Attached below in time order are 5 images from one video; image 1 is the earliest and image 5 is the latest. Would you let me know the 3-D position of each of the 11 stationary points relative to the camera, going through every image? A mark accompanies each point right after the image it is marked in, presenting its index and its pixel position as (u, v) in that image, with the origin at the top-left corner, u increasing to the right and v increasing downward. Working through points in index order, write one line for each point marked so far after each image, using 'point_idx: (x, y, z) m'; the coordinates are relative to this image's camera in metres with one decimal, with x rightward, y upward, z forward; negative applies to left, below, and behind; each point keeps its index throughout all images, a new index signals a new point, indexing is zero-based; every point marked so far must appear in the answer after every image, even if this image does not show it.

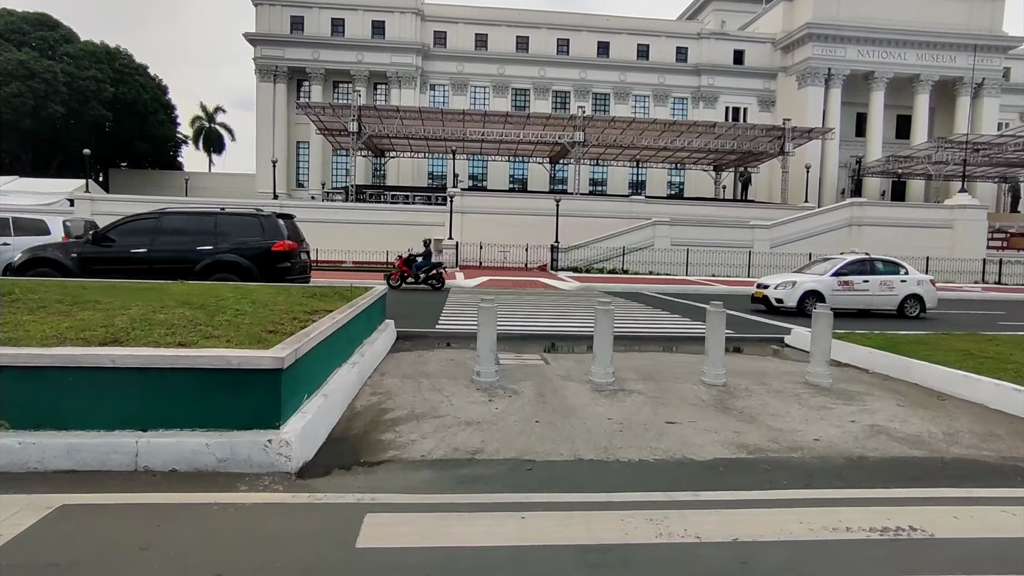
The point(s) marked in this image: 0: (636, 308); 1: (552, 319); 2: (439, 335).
0: (+3.9, -0.6, +18.1) m
1: (+0.9, -0.8, +13.3) m
2: (-1.3, -0.9, +10.4) m
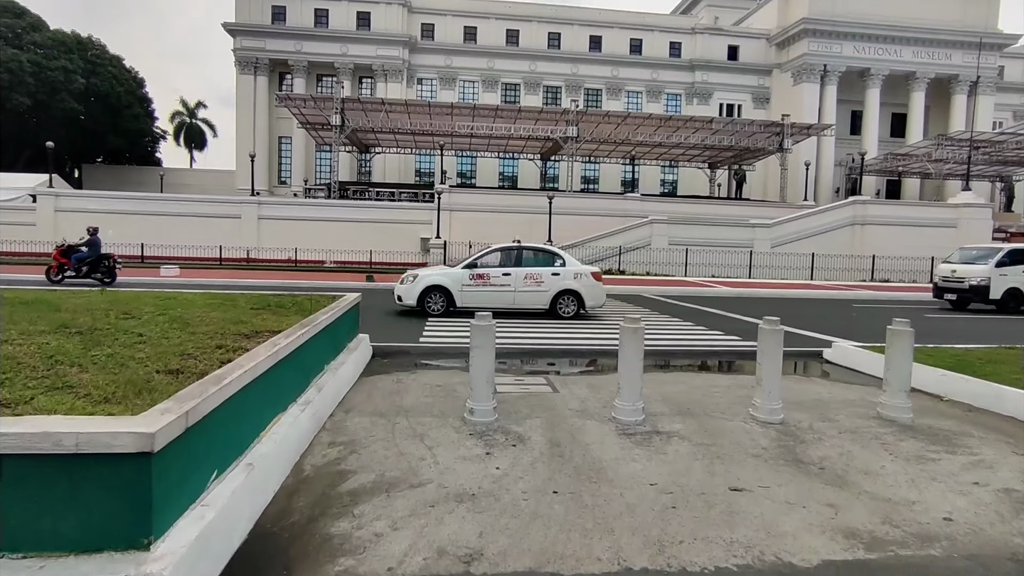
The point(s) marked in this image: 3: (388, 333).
0: (+3.7, -0.7, +16.6) m
1: (+0.8, -0.9, +11.7) m
2: (-1.4, -1.0, +8.9) m
3: (-2.3, -0.9, +10.7) m
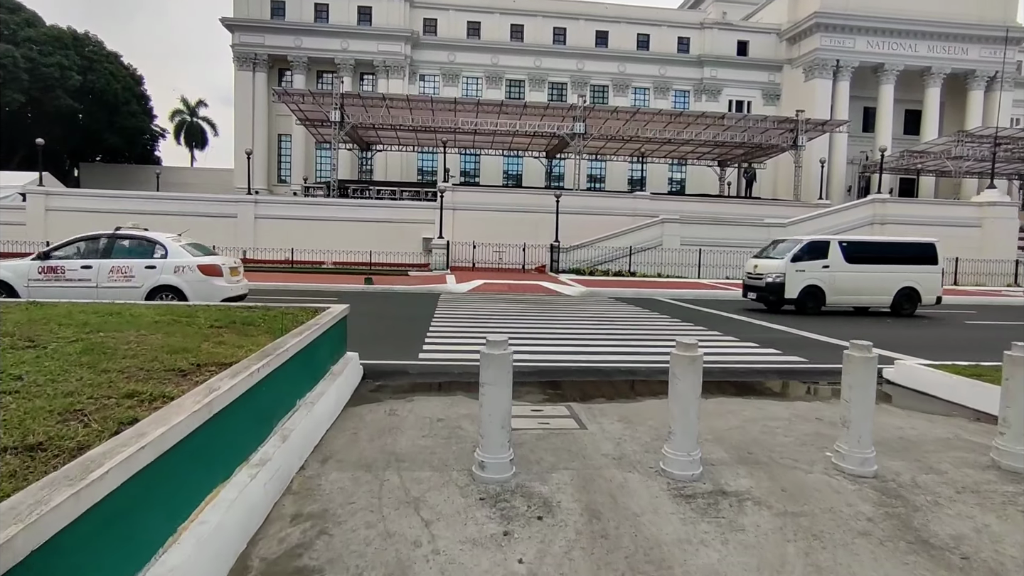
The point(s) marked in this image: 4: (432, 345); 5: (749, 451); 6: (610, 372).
0: (+3.9, -0.8, +15.4) m
1: (+1.0, -1.0, +10.5) m
2: (-1.2, -1.1, +7.6) m
3: (-2.1, -1.0, +9.5) m
4: (-1.4, -1.0, +10.1) m
5: (+2.0, -1.4, +4.9) m
6: (+1.4, -1.2, +8.1) m
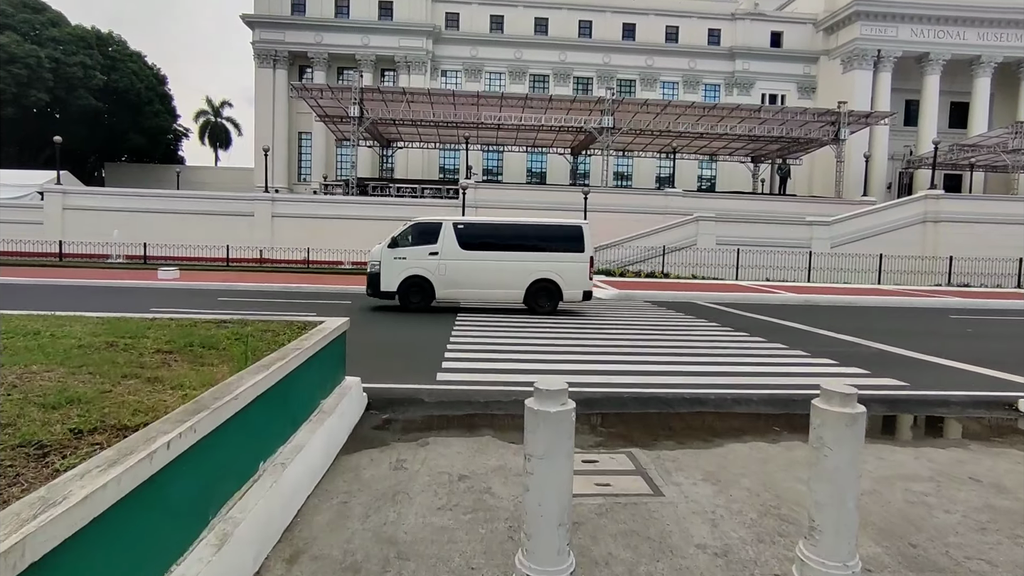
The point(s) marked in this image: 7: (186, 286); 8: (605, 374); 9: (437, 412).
0: (+4.6, -0.9, +13.8) m
1: (+1.5, -1.1, +9.0) m
2: (-0.8, -1.2, +6.2) m
3: (-1.6, -1.1, +8.1) m
4: (-0.9, -1.1, +8.7) m
5: (+2.3, -1.5, +3.4) m
6: (+1.8, -1.3, +6.5) m
7: (-11.1, +0.1, +19.5) m
8: (+1.3, -1.1, +7.7) m
9: (-0.8, -1.2, +5.9) m
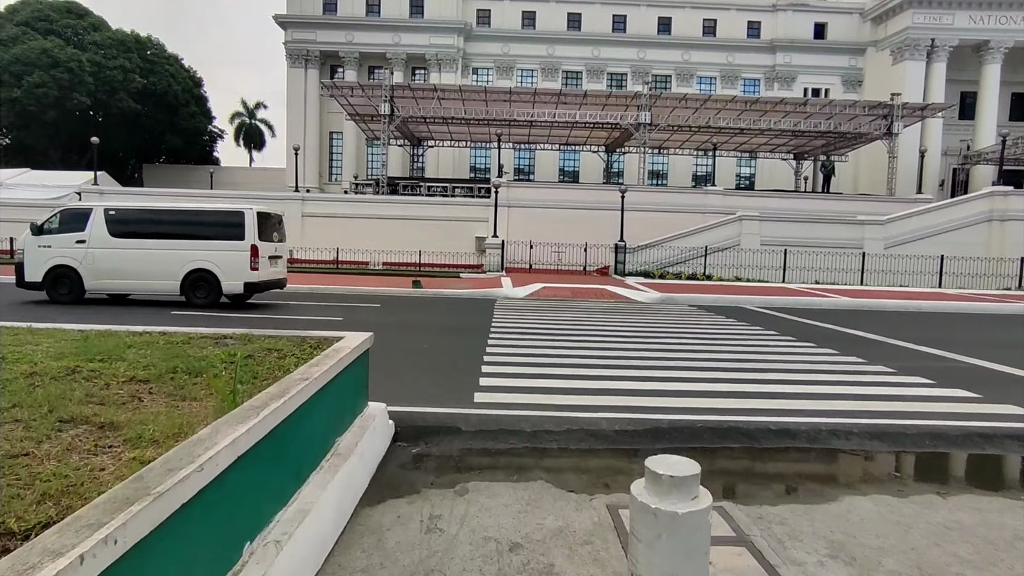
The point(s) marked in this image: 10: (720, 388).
0: (+5.4, -1.0, +12.5) m
1: (+2.1, -1.2, +7.9) m
2: (-0.3, -1.3, +5.2) m
3: (-1.1, -1.2, +7.2) m
4: (-0.3, -1.2, +7.8) m
5: (+2.6, -1.6, +2.3) m
6: (+2.3, -1.4, +5.4) m
7: (-9.9, 0.0, +19.1) m
8: (+1.8, -1.2, +6.7) m
9: (-0.3, -1.3, +4.9) m
10: (+2.6, -1.2, +7.2) m
